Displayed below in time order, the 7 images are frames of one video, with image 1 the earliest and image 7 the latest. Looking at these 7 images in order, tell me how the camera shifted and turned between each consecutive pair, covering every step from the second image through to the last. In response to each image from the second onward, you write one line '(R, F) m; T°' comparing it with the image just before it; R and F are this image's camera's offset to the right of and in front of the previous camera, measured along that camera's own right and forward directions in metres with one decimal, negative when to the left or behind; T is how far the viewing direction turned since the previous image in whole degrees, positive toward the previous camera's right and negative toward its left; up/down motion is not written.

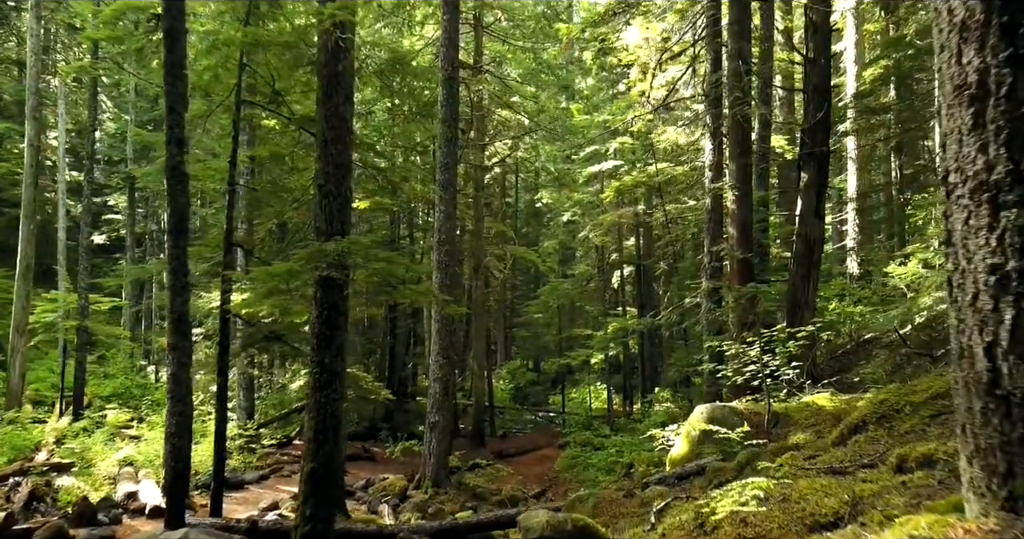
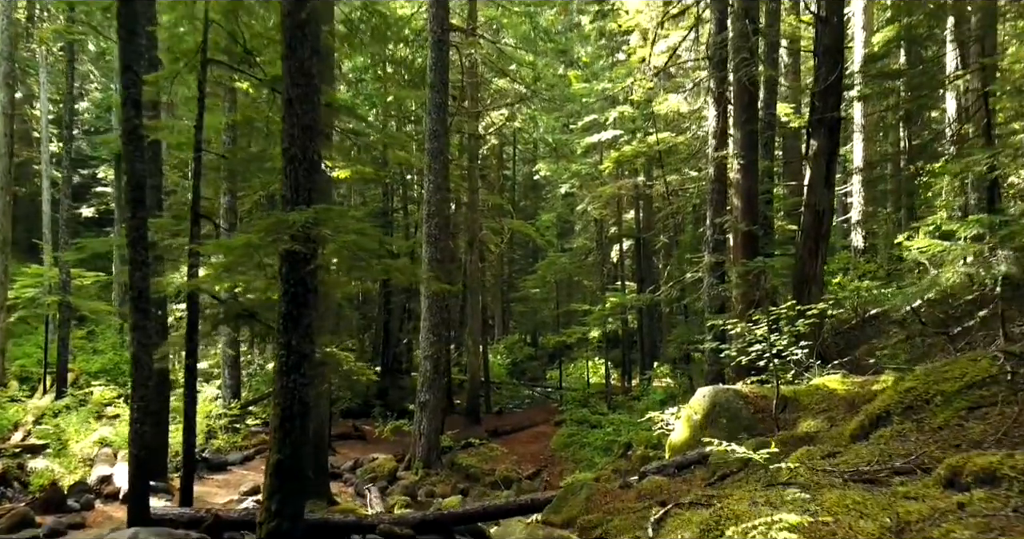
(+0.1, +0.6) m; 0°
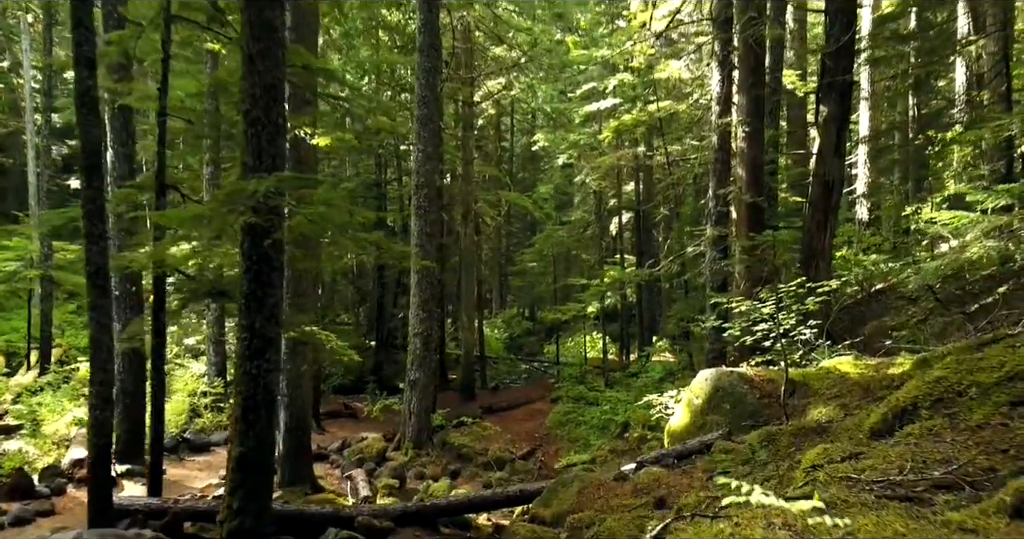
(+0.1, +0.5) m; 0°
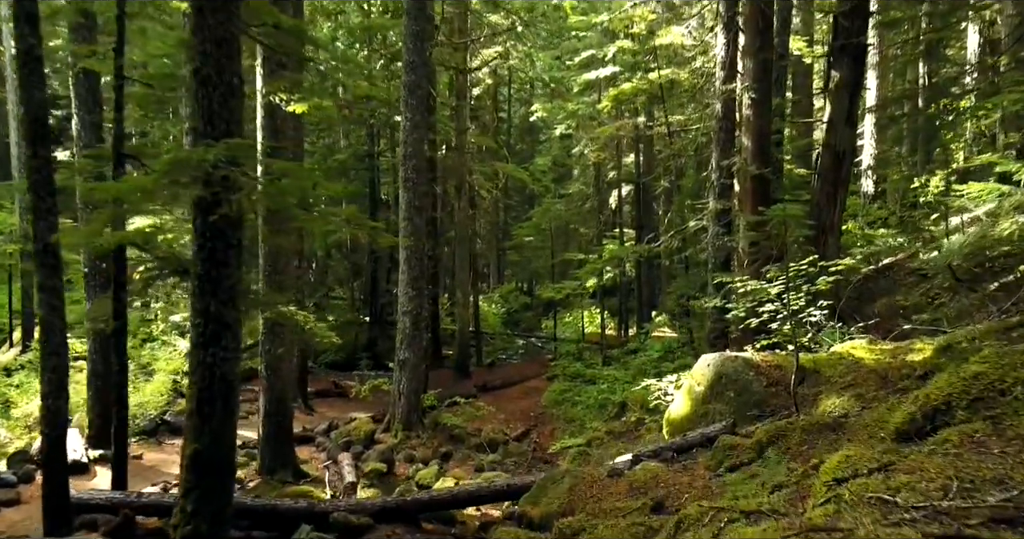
(+0.1, +0.5) m; 0°
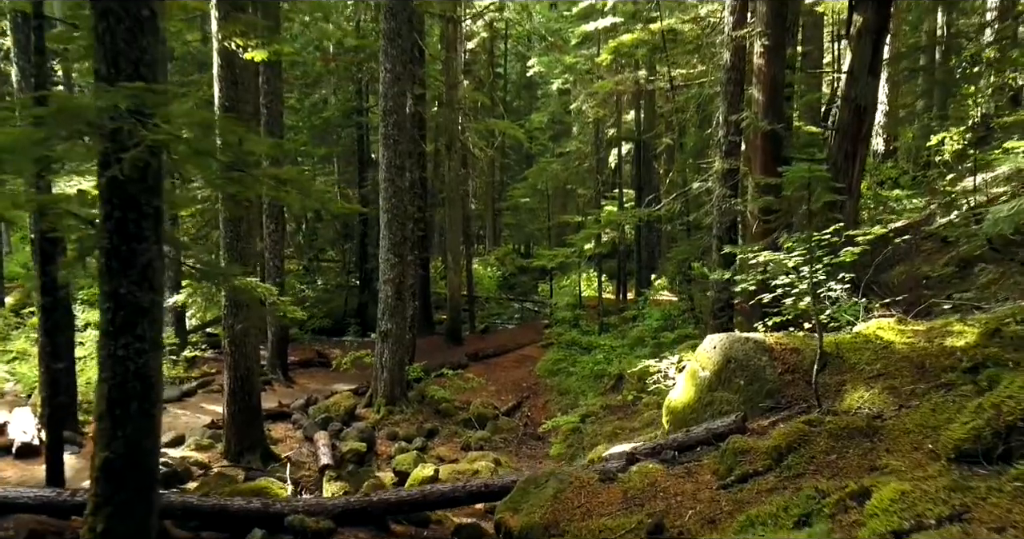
(+0.2, +0.8) m; 0°
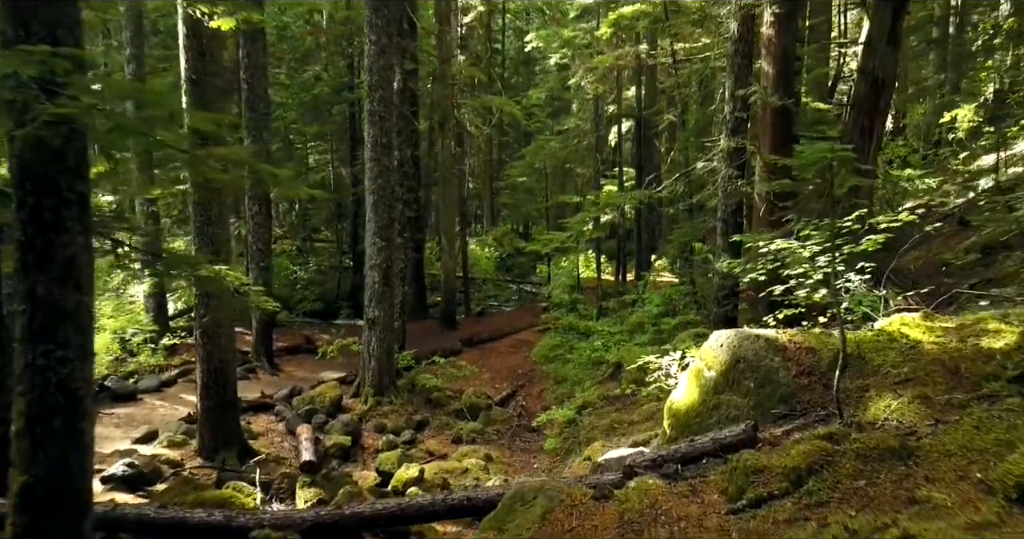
(+0.1, +0.5) m; 0°
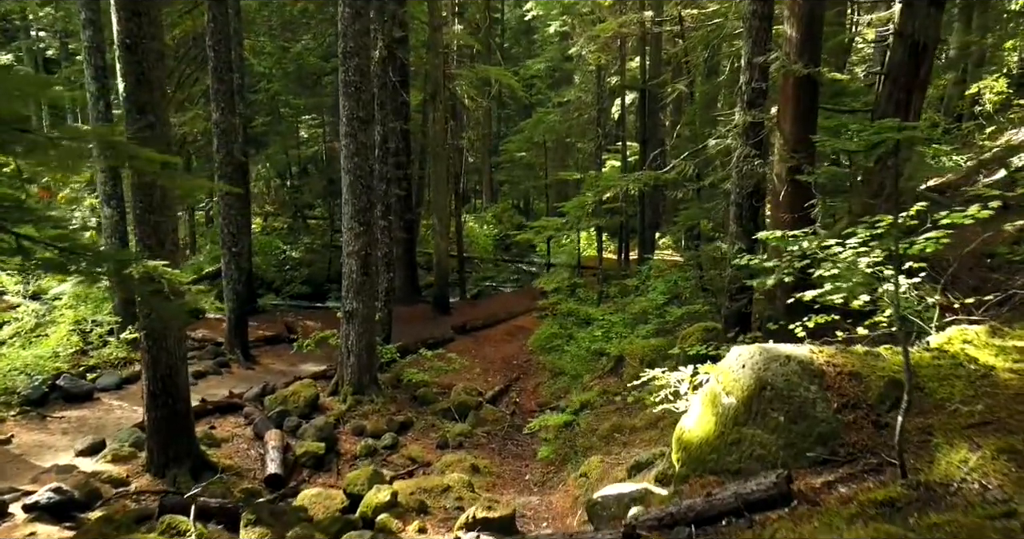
(+0.2, +1.0) m; 0°
